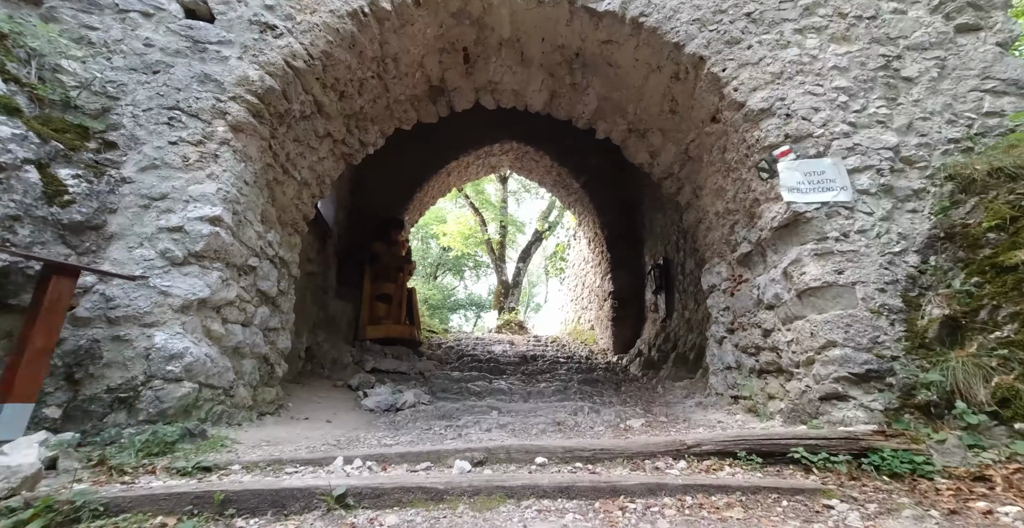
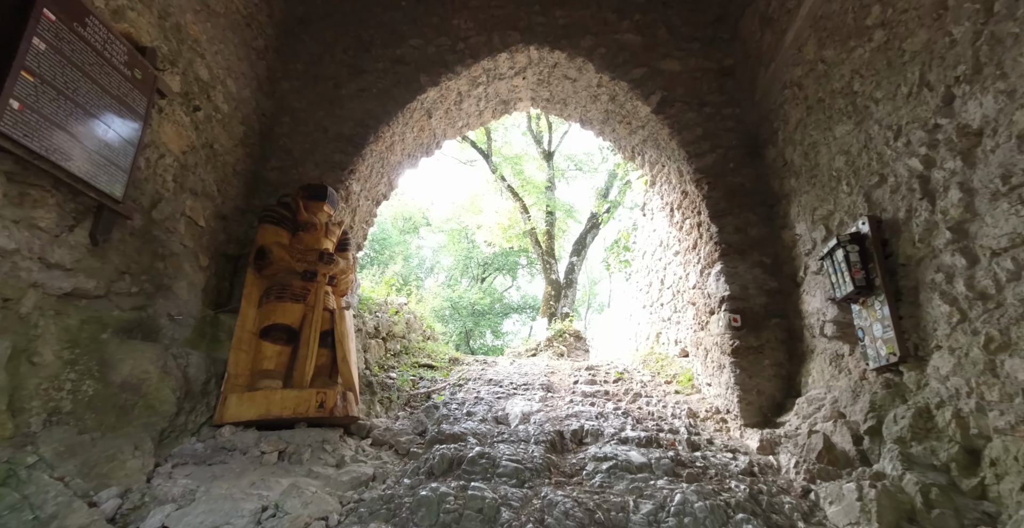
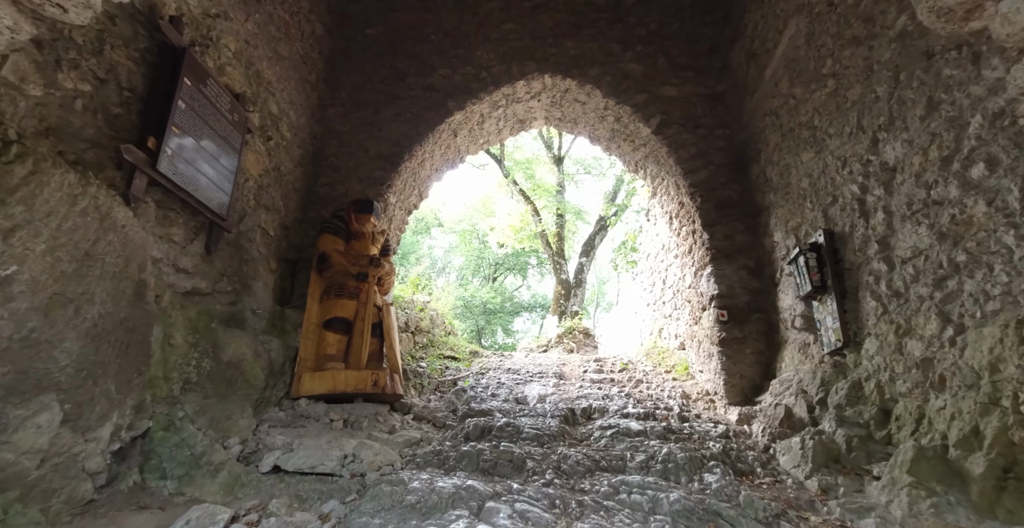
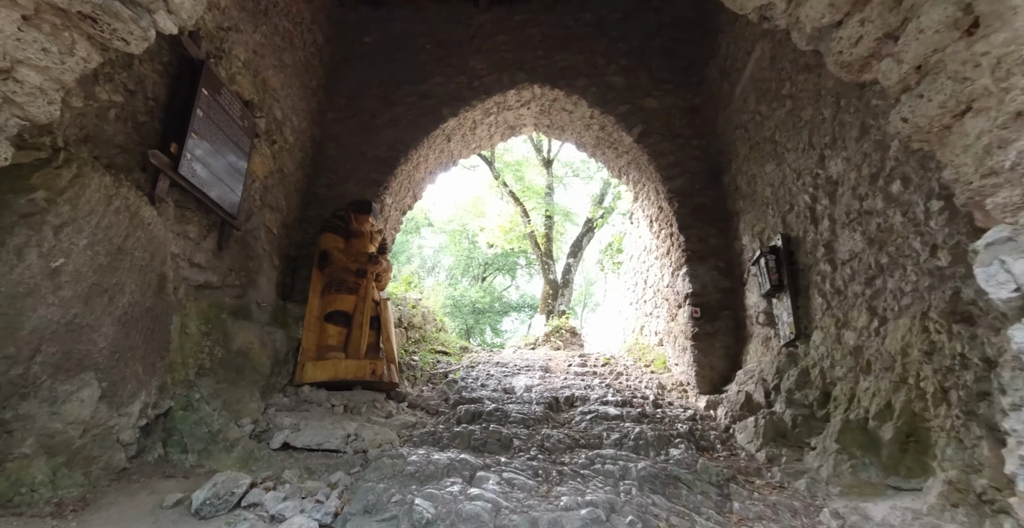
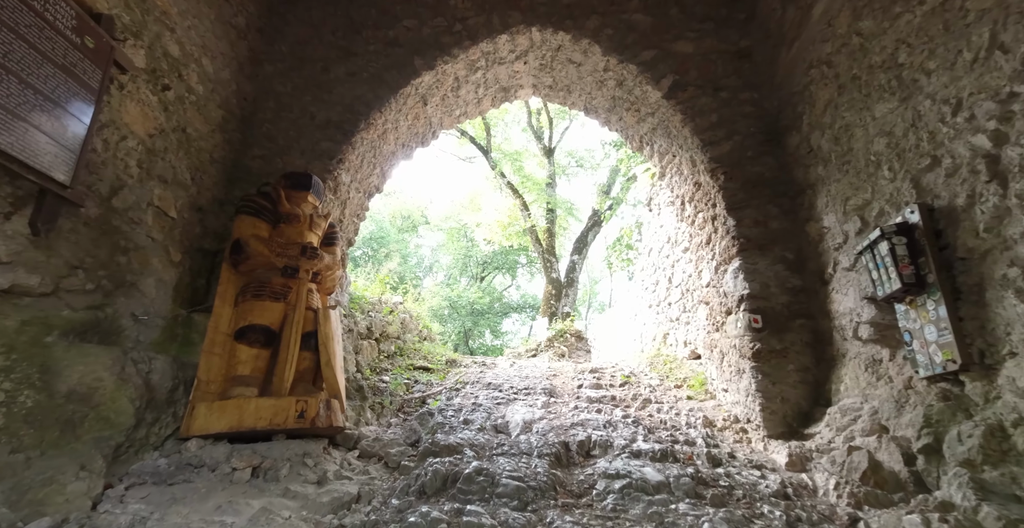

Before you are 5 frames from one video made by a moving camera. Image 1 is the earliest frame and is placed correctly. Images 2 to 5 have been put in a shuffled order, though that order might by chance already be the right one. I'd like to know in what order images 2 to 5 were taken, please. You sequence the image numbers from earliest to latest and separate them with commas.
4, 3, 2, 5
